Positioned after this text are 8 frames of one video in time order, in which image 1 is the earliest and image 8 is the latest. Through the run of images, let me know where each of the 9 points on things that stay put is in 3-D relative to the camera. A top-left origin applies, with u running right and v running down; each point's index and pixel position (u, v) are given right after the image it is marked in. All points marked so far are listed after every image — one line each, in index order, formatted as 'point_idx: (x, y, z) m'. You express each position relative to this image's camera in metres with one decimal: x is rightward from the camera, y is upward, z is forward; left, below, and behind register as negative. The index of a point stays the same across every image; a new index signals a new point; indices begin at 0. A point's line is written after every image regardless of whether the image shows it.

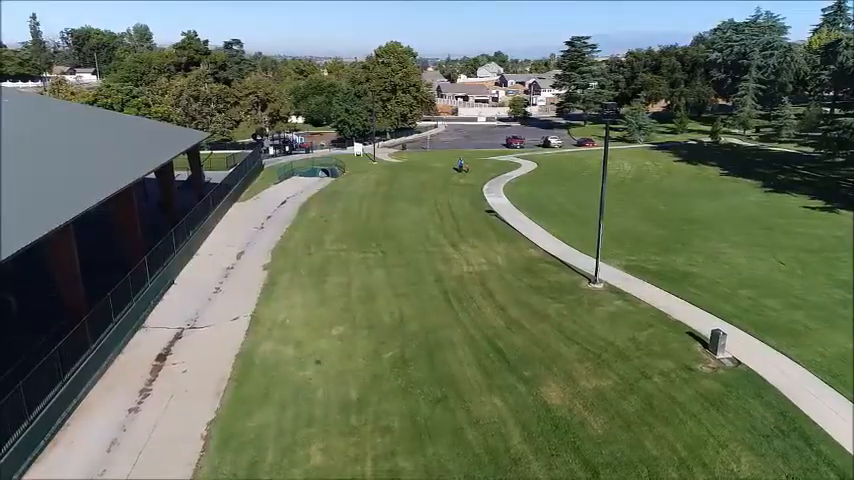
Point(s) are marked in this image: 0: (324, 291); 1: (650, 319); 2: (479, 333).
0: (-3.4, -1.7, +19.4) m
1: (+5.9, -2.1, +15.6) m
2: (+1.4, -2.5, +15.5) m
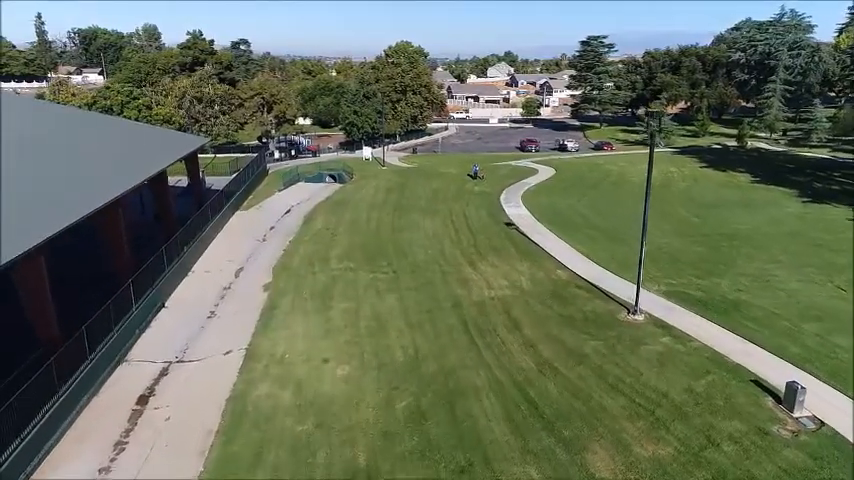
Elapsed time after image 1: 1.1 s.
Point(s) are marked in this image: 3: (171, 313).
0: (-2.9, -2.3, +17.4) m
1: (+6.4, -2.8, +13.4) m
2: (+1.8, -3.1, +13.4) m
3: (-8.3, -2.4, +19.1) m
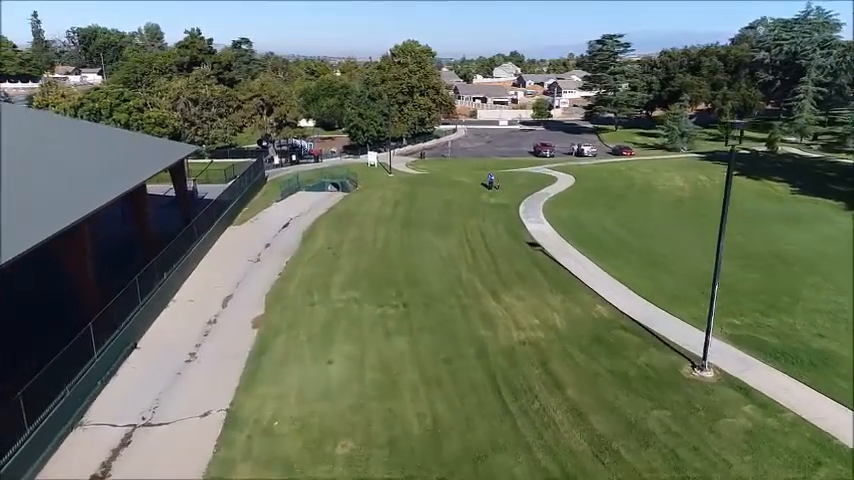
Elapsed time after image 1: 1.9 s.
0: (-2.4, -3.2, +14.5) m
1: (+6.8, -3.7, +10.5) m
2: (+2.3, -4.0, +10.5) m
3: (-7.8, -3.2, +16.2) m
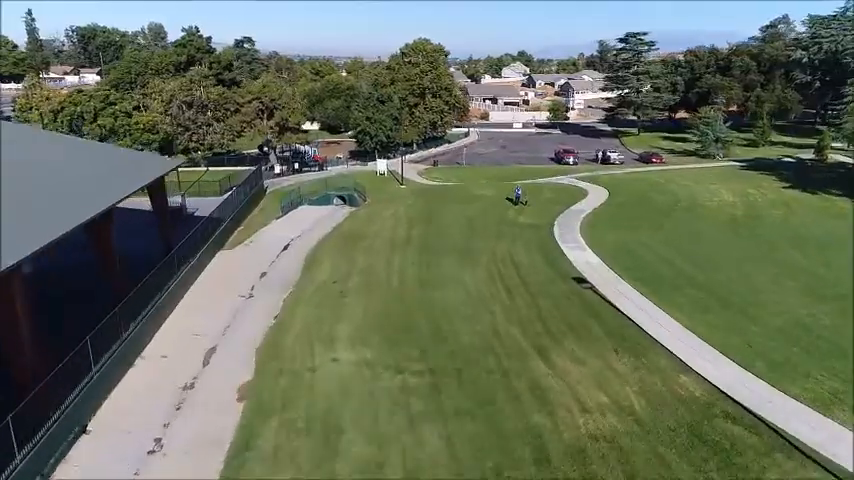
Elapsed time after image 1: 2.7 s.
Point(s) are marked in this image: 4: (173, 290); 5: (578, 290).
0: (-1.7, -4.3, +10.6) m
1: (+7.5, -4.9, +6.5) m
2: (+3.0, -5.2, +6.6) m
3: (-7.1, -4.4, +12.4) m
4: (-8.5, -1.7, +19.7) m
5: (+4.8, -1.7, +18.7) m
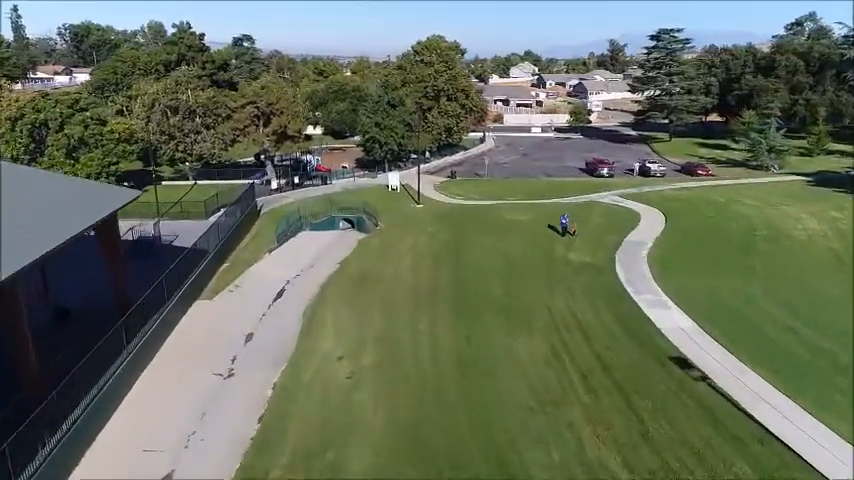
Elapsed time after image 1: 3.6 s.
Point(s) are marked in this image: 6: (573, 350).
0: (-0.7, -5.9, +5.3) m
1: (+8.5, -6.5, +1.2) m
2: (+3.9, -6.8, +1.3) m
3: (-6.1, -5.9, +7.2) m
4: (-7.5, -3.2, +14.5) m
5: (+5.8, -3.2, +13.3) m
6: (+3.7, -2.9, +14.8) m
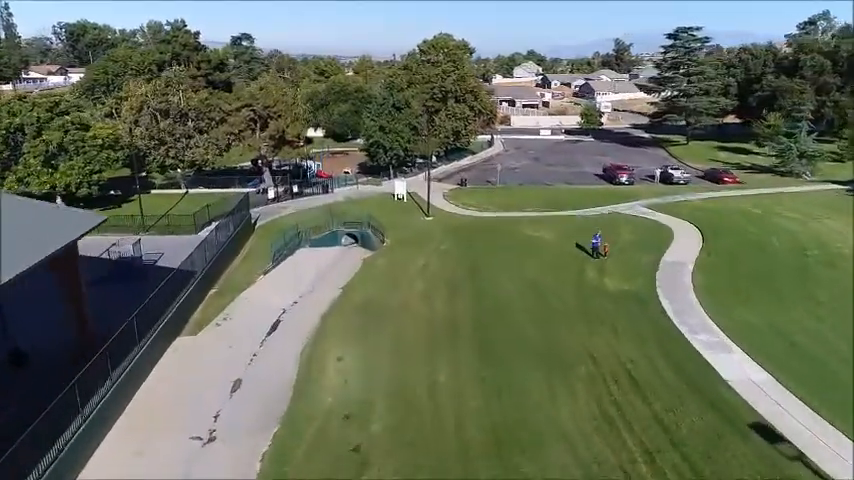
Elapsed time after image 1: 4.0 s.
0: (-0.2, -6.7, +2.6) m
1: (+9.0, -7.3, -1.5) m
2: (+4.4, -7.6, -1.4) m
3: (-5.6, -6.7, +4.5) m
4: (-7.0, -4.0, +11.8) m
5: (+6.3, -4.0, +10.7) m
6: (+4.1, -3.7, +12.1) m
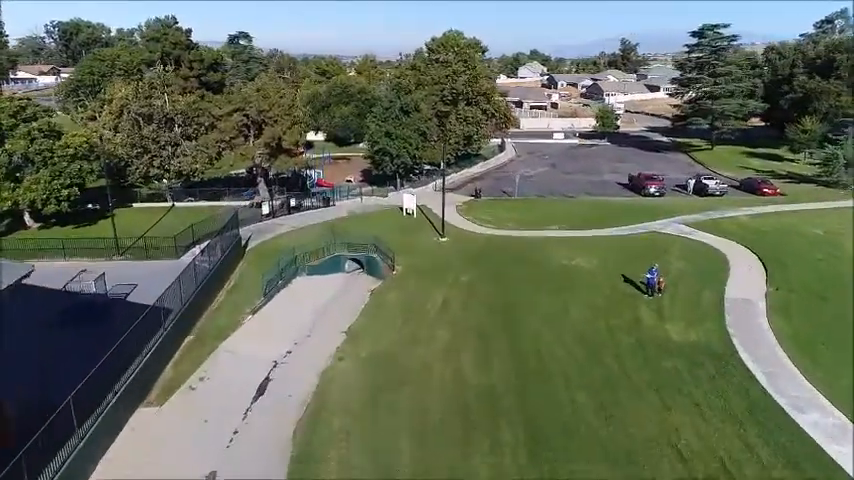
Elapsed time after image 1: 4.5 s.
0: (+0.4, -7.8, -0.9) m
1: (+9.5, -8.3, -5.1) m
2: (+5.0, -8.6, -4.9) m
3: (-5.0, -7.8, +1.0) m
4: (-6.4, -5.1, +8.3) m
5: (+6.9, -5.1, +7.1) m
6: (+4.8, -4.7, +8.6) m
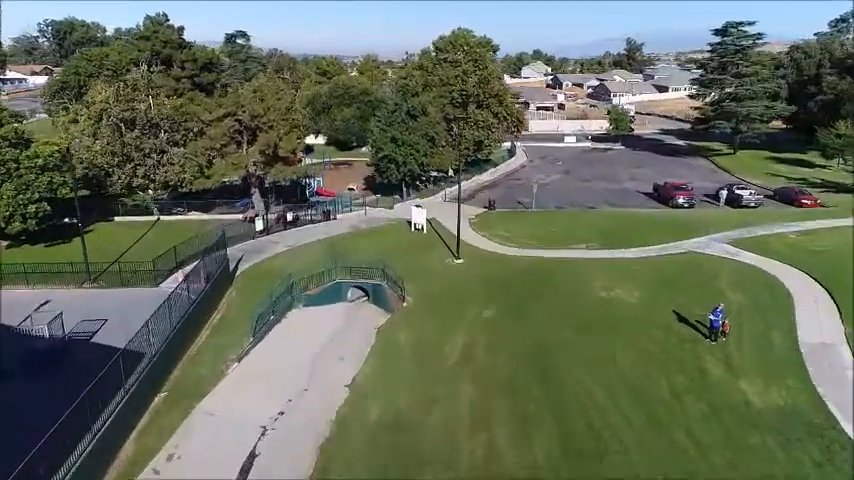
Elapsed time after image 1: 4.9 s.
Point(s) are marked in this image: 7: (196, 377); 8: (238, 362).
0: (+0.8, -8.7, -3.8) m
1: (+10.0, -9.2, -8.0) m
2: (+5.5, -9.5, -7.9) m
3: (-4.5, -8.7, -2.0) m
4: (-5.9, -6.0, +5.4) m
5: (+7.4, -6.0, +4.1) m
6: (+5.3, -5.6, +5.6) m
7: (-6.1, -3.5, +15.7) m
8: (-5.2, -3.2, +16.6) m
